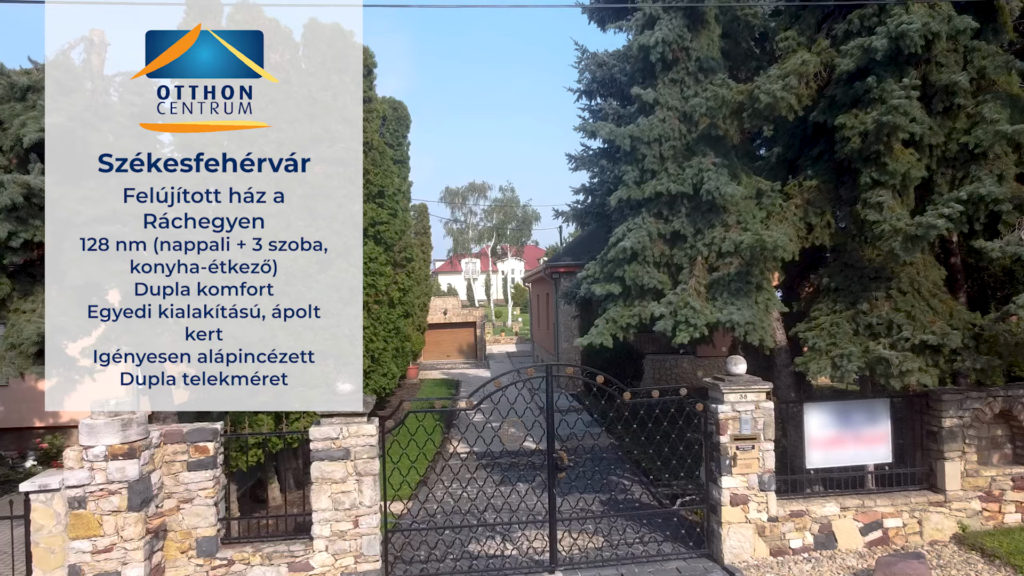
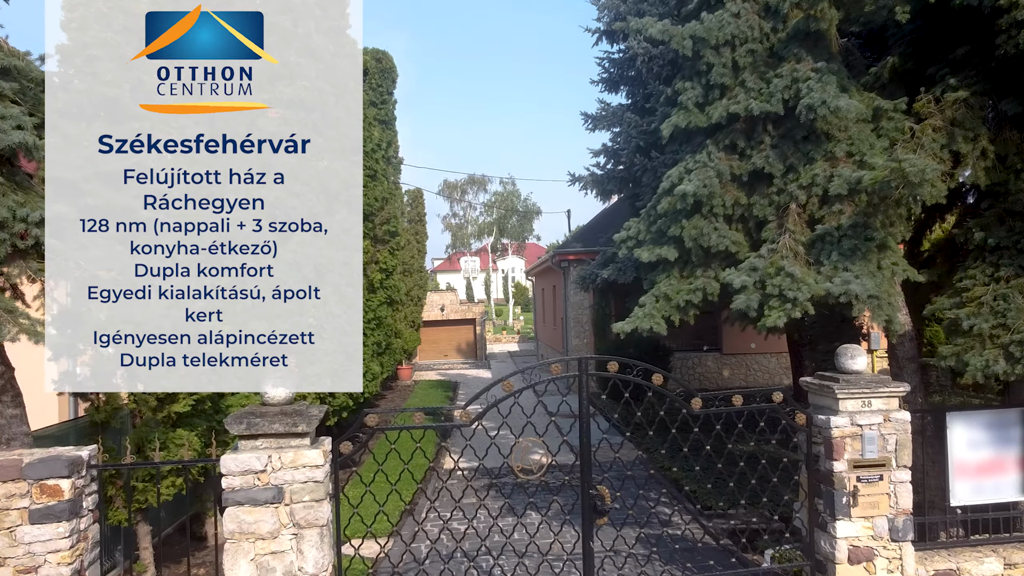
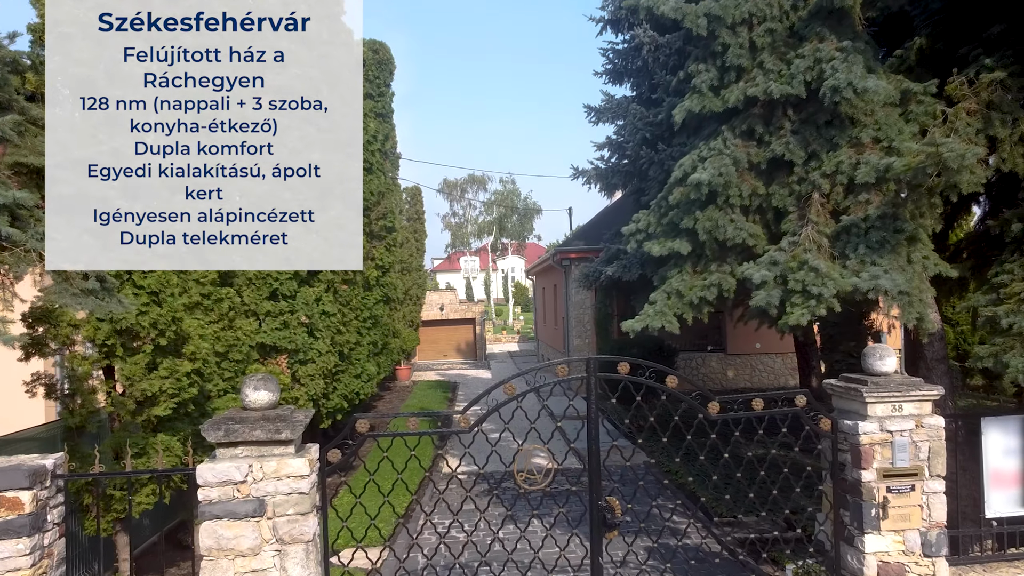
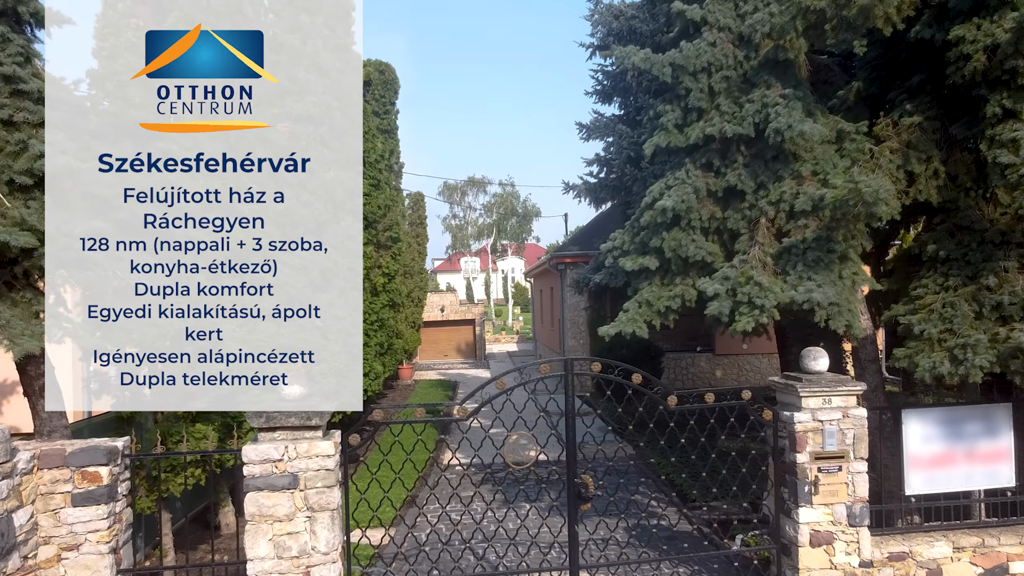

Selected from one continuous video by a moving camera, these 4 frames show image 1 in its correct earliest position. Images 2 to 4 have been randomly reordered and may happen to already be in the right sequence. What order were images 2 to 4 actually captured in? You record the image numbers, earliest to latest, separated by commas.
4, 2, 3
